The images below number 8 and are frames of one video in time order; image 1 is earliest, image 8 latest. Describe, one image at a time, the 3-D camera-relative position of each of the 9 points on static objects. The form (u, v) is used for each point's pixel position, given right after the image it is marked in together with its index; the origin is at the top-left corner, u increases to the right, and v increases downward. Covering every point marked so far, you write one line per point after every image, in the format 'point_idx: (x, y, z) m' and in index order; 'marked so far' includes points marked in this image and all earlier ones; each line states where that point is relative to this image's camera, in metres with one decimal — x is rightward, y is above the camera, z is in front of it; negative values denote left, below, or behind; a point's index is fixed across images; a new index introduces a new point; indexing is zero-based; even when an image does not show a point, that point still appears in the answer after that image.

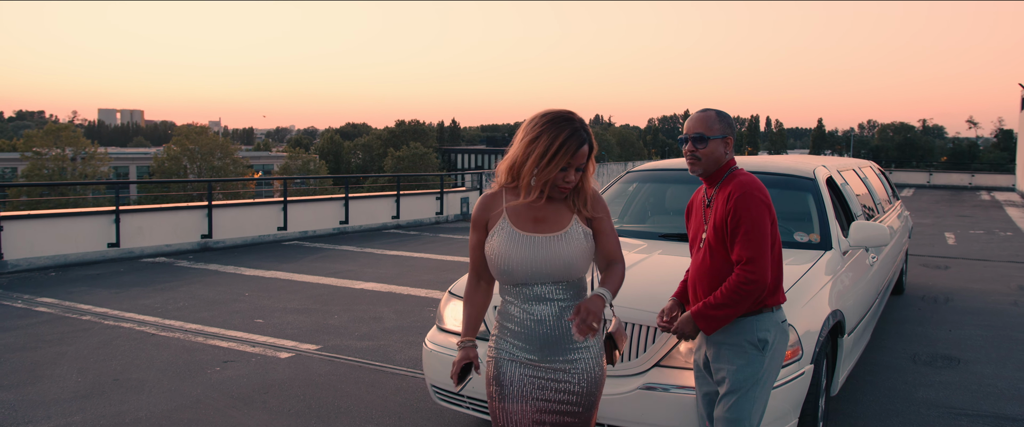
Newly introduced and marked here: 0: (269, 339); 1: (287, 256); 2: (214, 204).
0: (-2.2, -1.2, +6.2) m
1: (-3.6, -0.7, +10.7) m
2: (-4.9, +0.2, +10.9) m
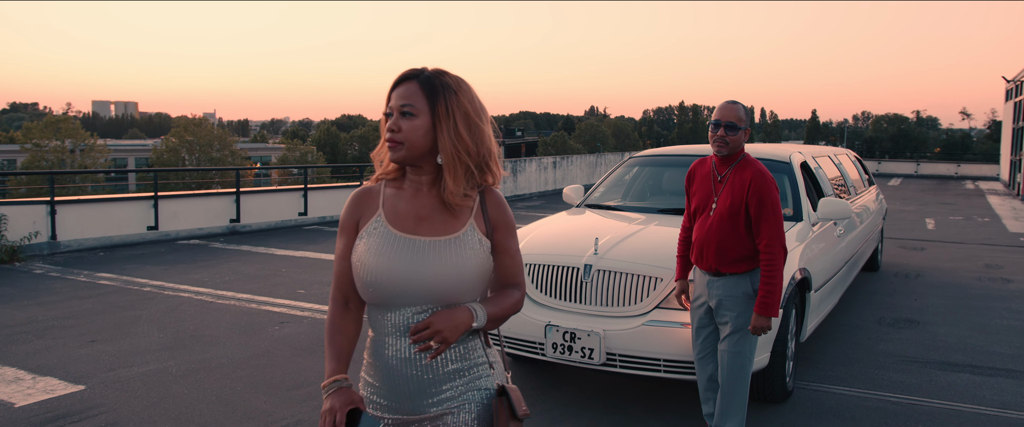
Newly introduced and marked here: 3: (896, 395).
0: (-2.1, -1.0, +7.0) m
1: (-3.5, -0.4, +11.5) m
2: (-4.7, +0.4, +11.6) m
3: (+2.4, -1.2, +4.2) m
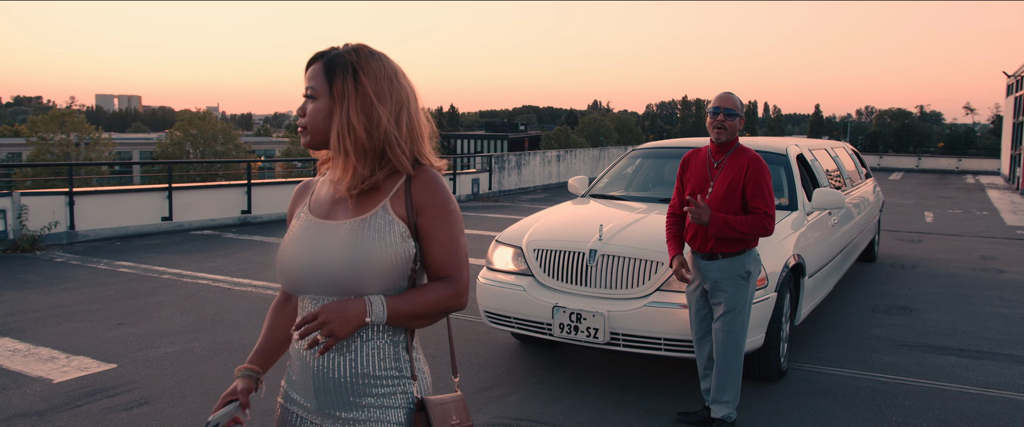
0: (-2.0, -0.9, +7.3) m
1: (-3.4, -0.3, +11.7) m
2: (-4.7, +0.6, +11.9) m
3: (+2.5, -1.1, +4.4) m
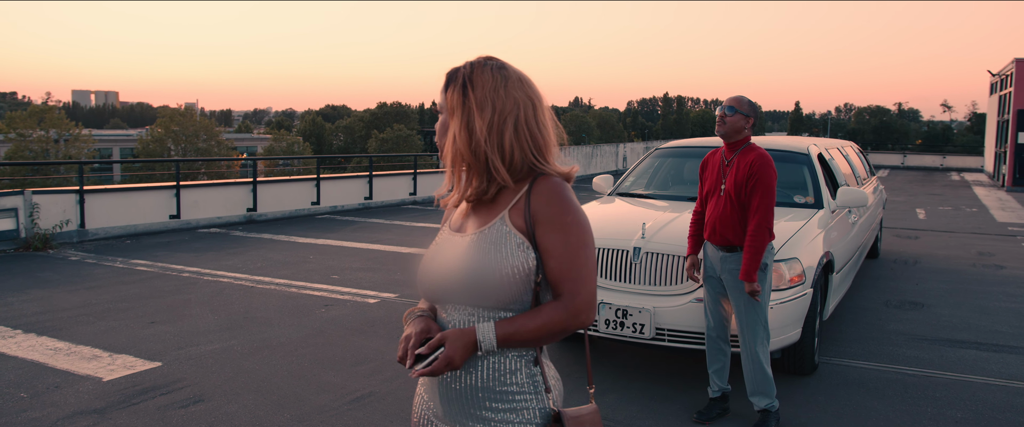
0: (-1.8, -0.9, +7.3) m
1: (-3.3, -0.3, +11.7) m
2: (-4.6, +0.6, +11.9) m
3: (+2.8, -1.1, +4.6) m
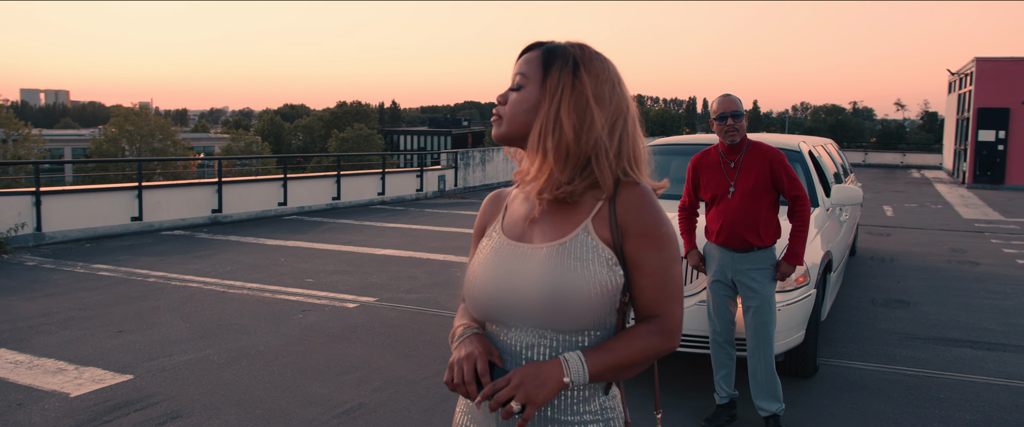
0: (-1.9, -0.9, +7.0) m
1: (-3.7, -0.3, +11.4) m
2: (-5.0, +0.6, +11.4) m
3: (+2.8, -1.1, +4.5) m
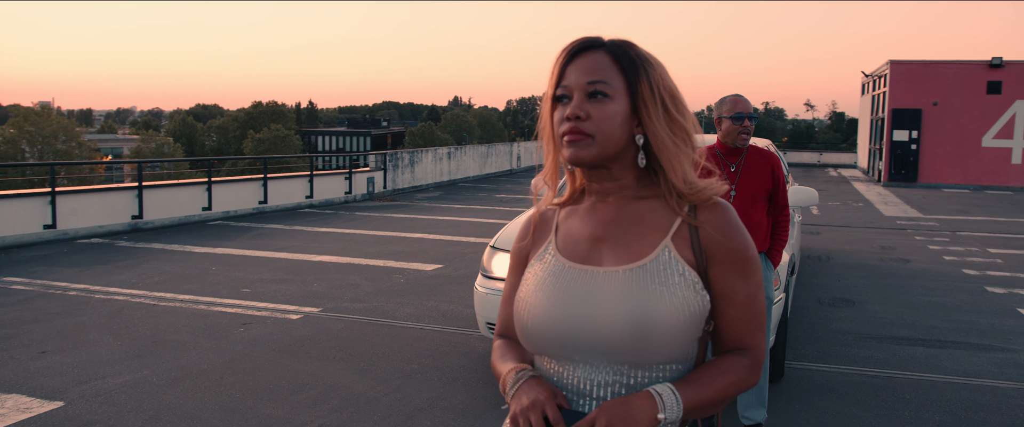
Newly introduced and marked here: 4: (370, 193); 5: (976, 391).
0: (-2.4, -0.9, +6.6) m
1: (-4.6, -0.4, +10.8) m
2: (-5.9, +0.5, +10.7) m
3: (+2.5, -1.1, +4.7) m
4: (-3.5, +0.5, +16.6) m
5: (+3.0, -1.1, +4.2) m
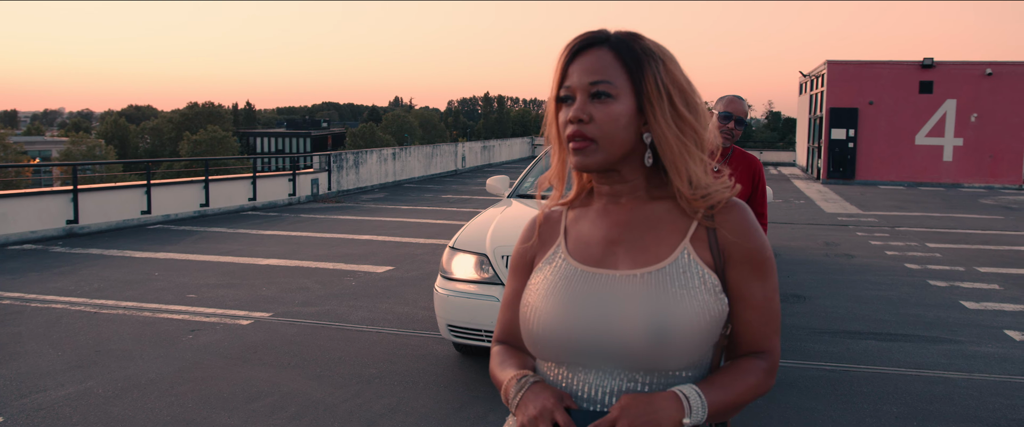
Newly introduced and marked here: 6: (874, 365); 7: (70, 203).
0: (-2.8, -0.9, +6.4) m
1: (-5.3, -0.4, +10.4) m
2: (-6.6, +0.4, +10.2) m
3: (+2.3, -1.1, +4.8) m
4: (-4.6, +0.5, +16.3) m
5: (+2.7, -1.1, +4.4) m
6: (+2.6, -1.0, +4.7) m
7: (-6.7, +0.2, +10.1) m
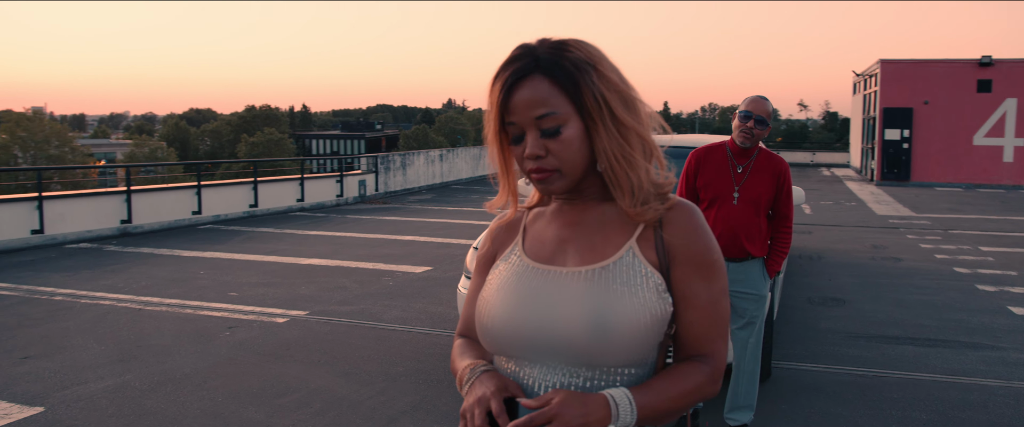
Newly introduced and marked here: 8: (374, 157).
0: (-2.5, -0.9, +6.6) m
1: (-4.8, -0.4, +10.7) m
2: (-6.0, +0.4, +10.6) m
3: (+2.4, -1.1, +4.6) m
4: (-3.6, +0.4, +16.6) m
5: (+2.9, -1.1, +4.2) m
6: (+2.7, -1.1, +4.6) m
7: (-6.1, +0.2, +10.5) m
8: (-3.5, +1.5, +17.0) m
